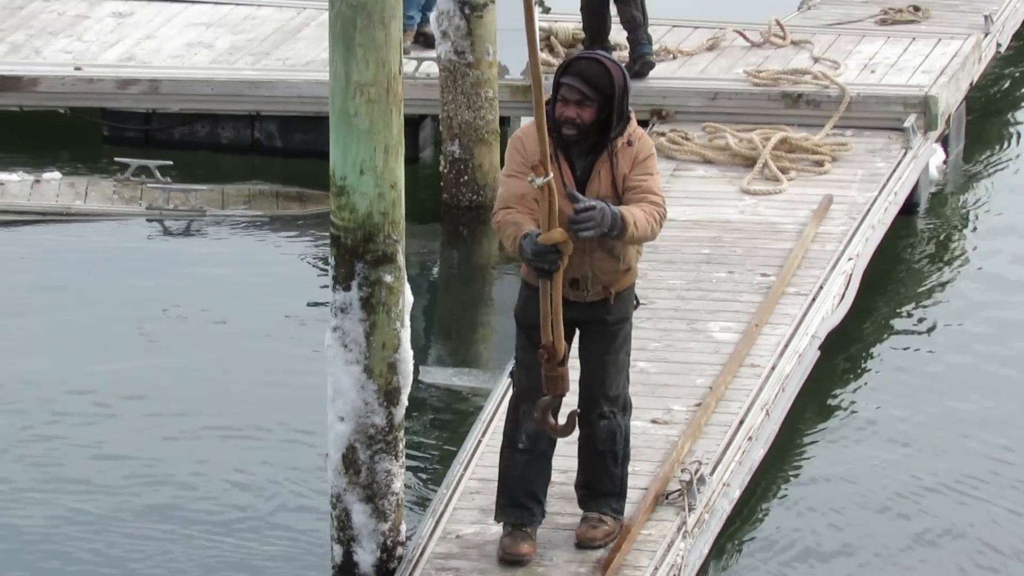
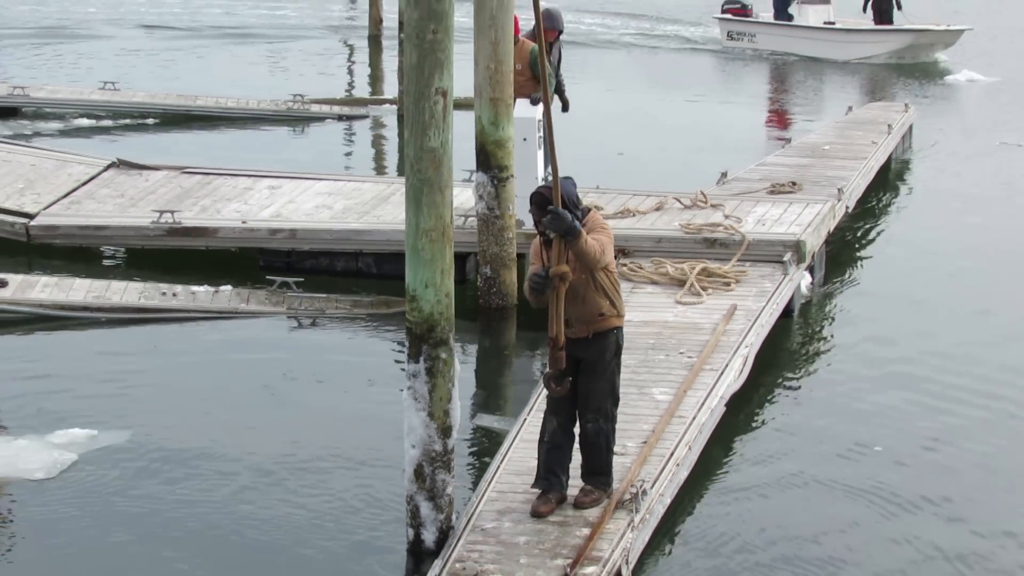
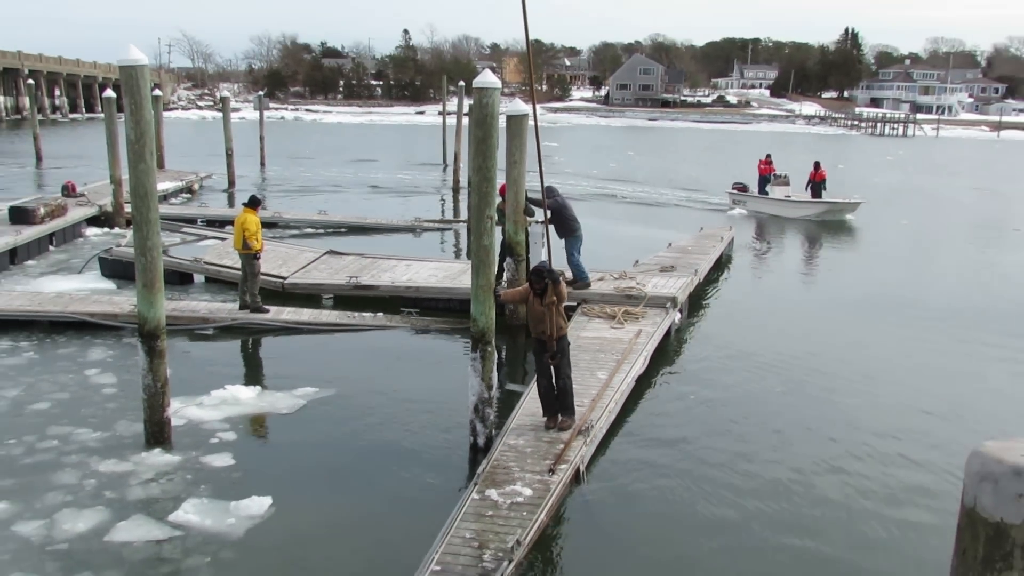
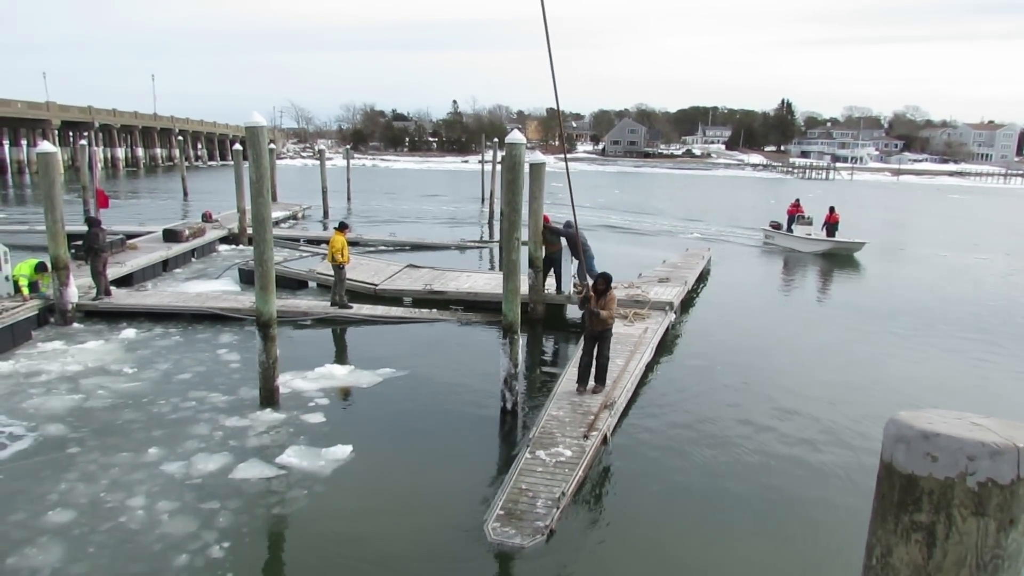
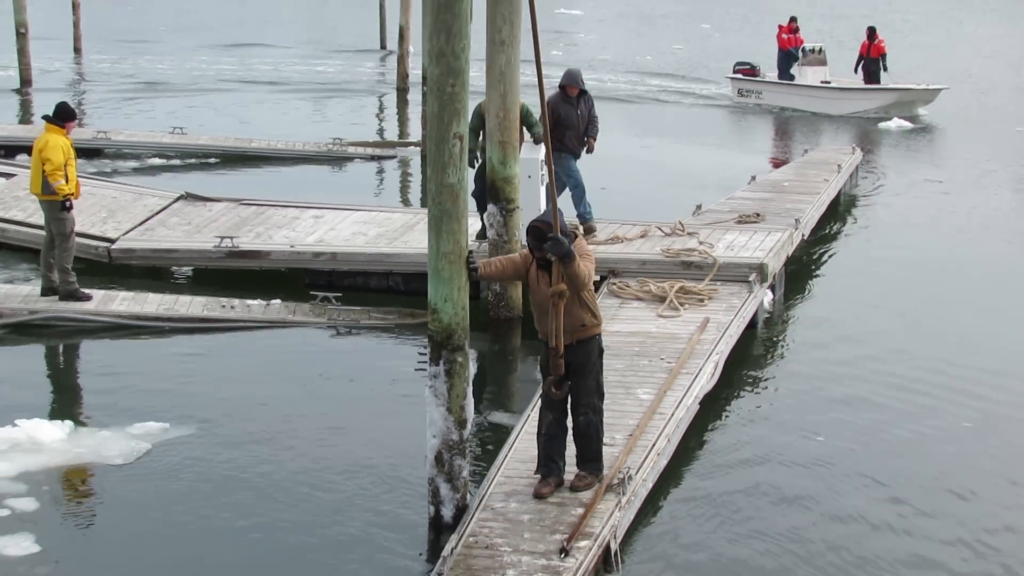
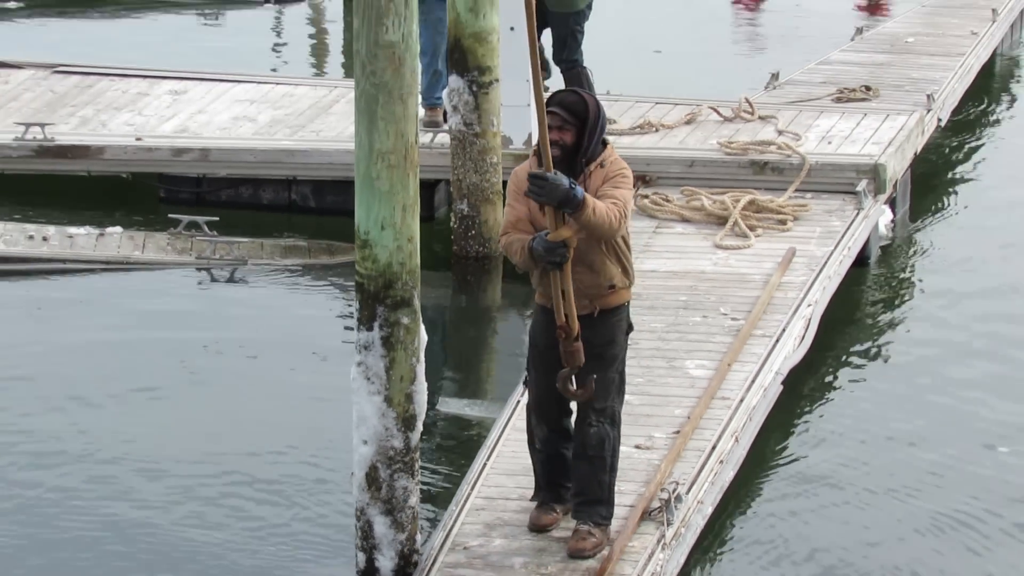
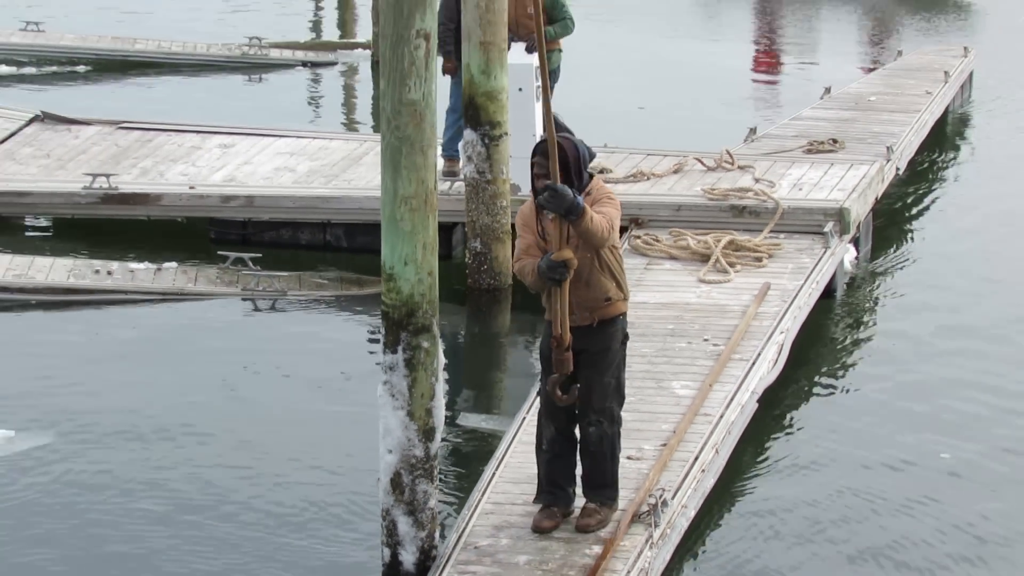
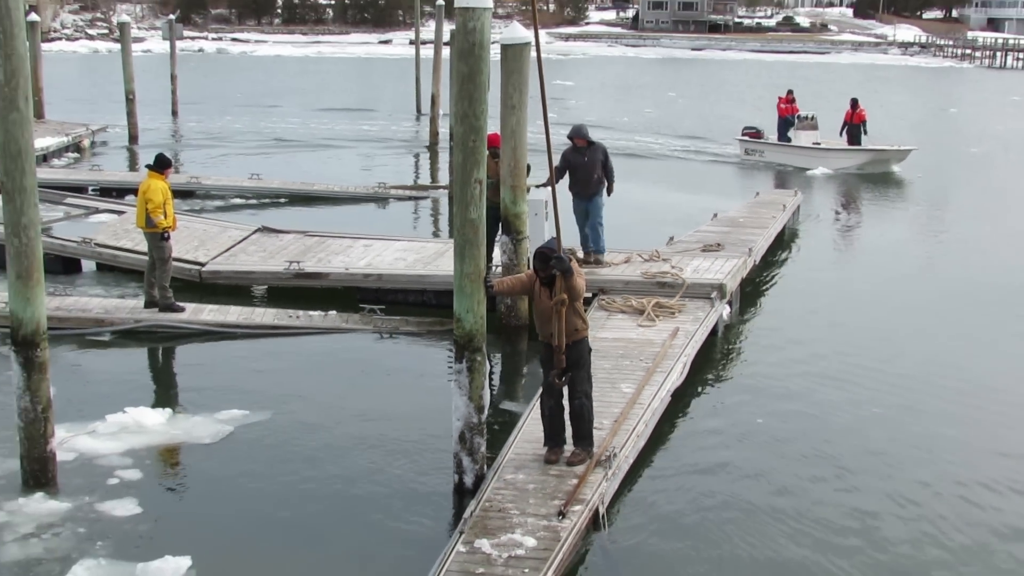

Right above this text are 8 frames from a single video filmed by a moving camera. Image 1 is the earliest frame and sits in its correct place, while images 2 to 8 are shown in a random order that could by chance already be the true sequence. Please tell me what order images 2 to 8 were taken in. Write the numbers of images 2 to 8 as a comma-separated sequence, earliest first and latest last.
6, 7, 2, 5, 8, 3, 4
